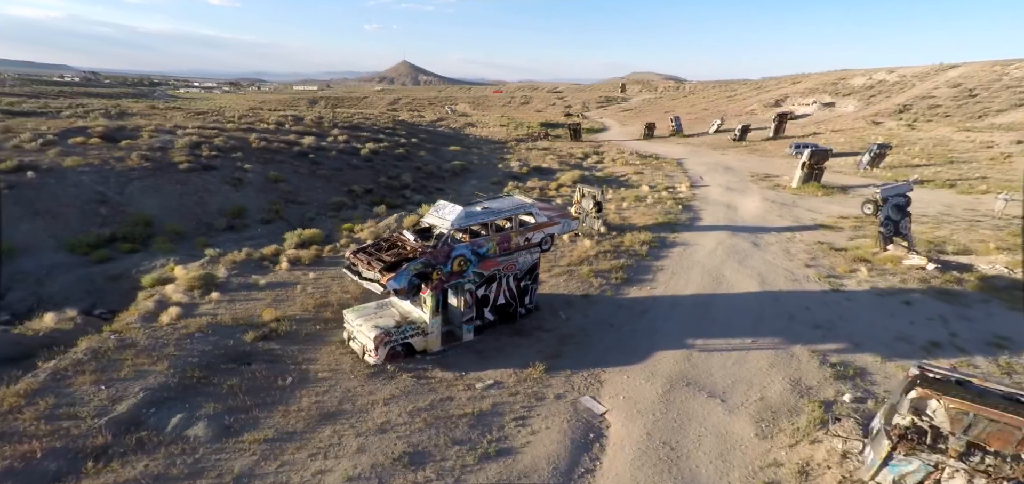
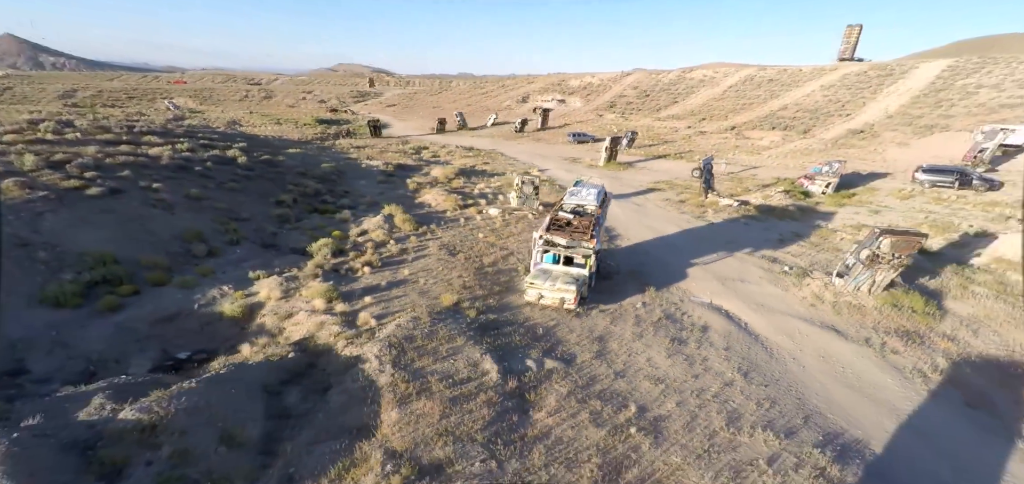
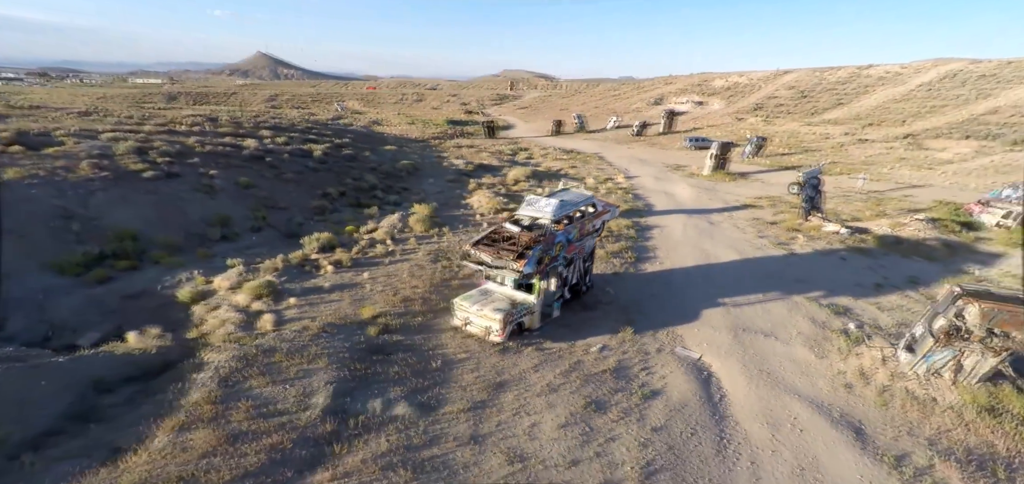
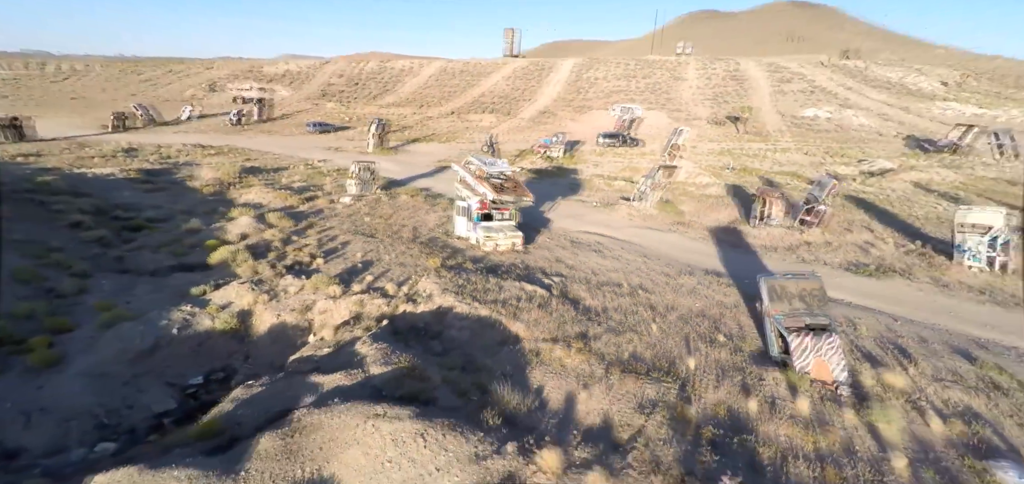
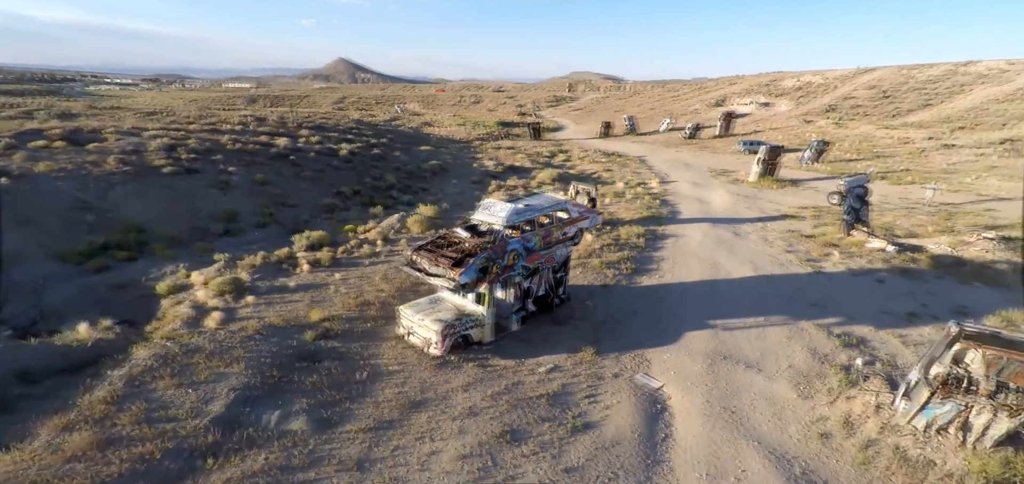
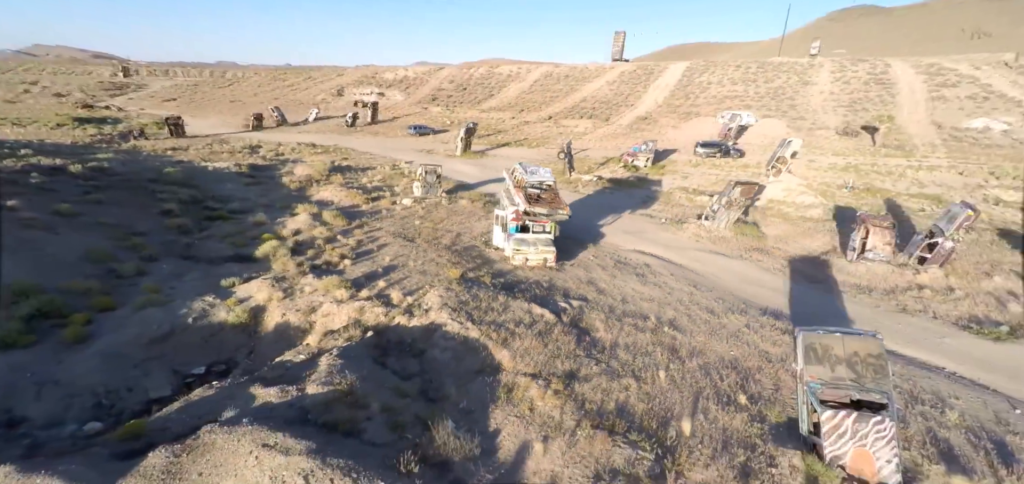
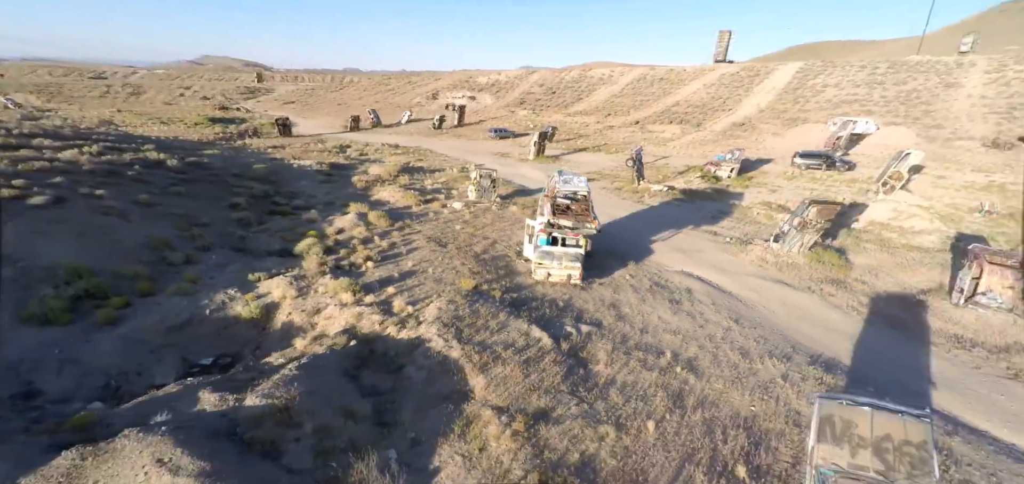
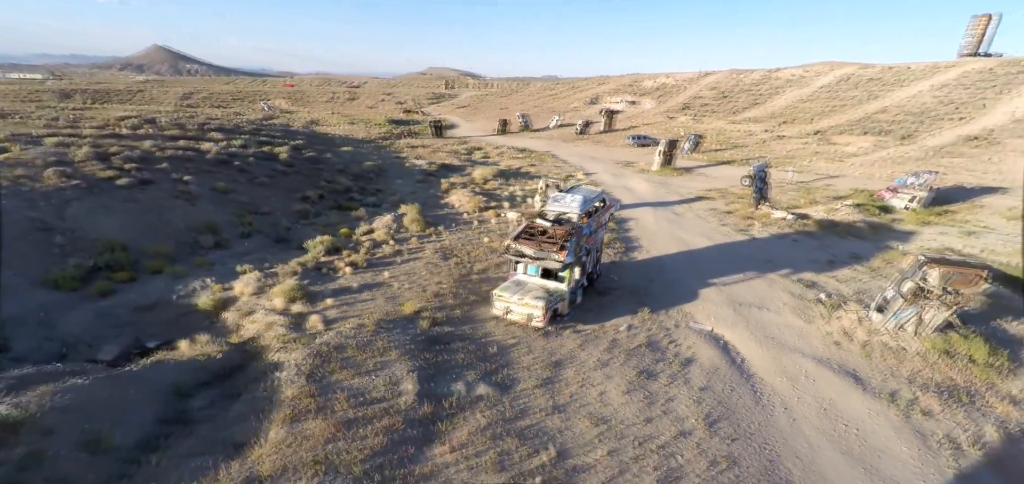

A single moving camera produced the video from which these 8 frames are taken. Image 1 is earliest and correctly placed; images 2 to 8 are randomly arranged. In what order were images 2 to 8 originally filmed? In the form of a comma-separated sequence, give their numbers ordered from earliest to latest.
5, 3, 8, 2, 7, 6, 4
